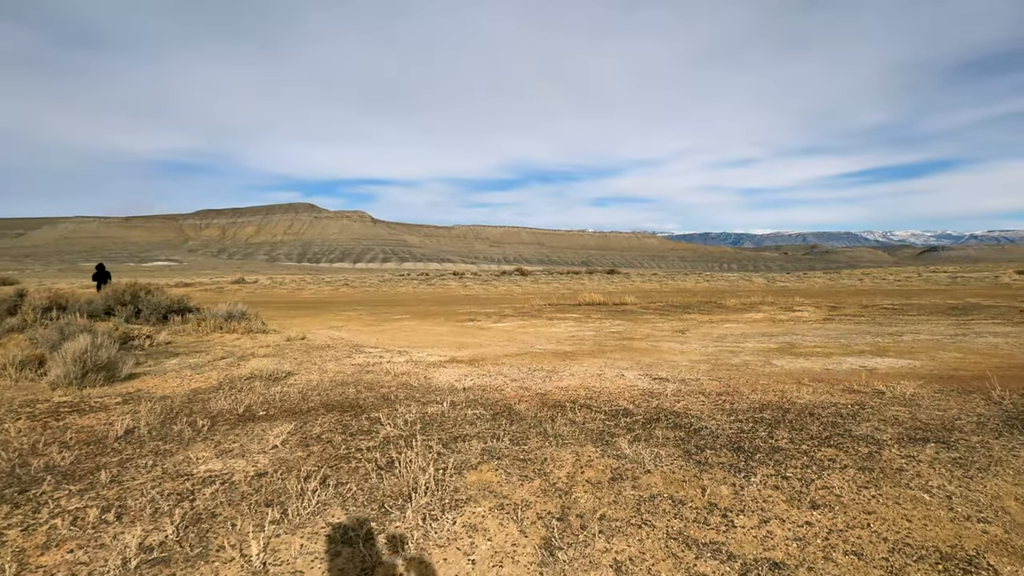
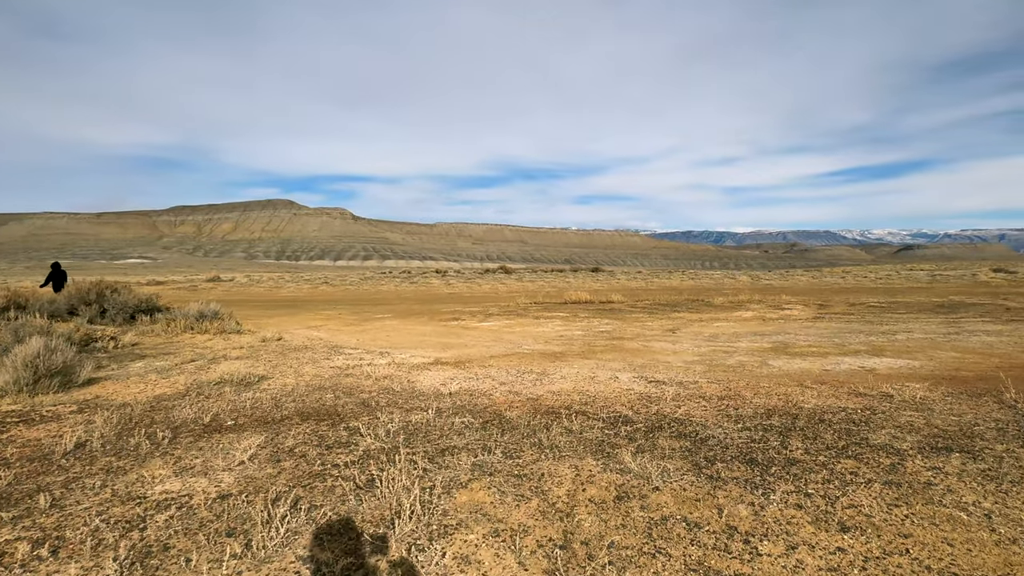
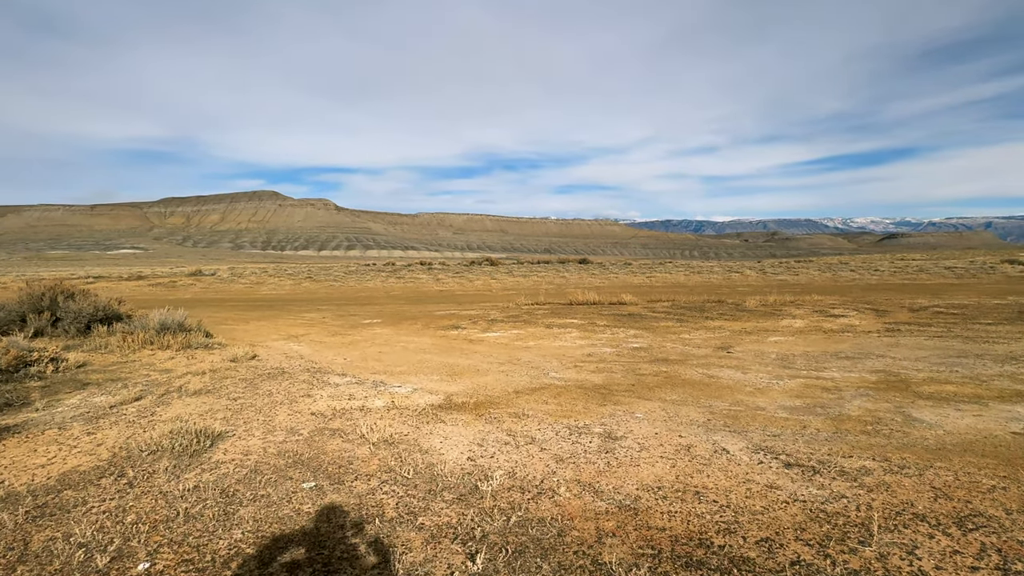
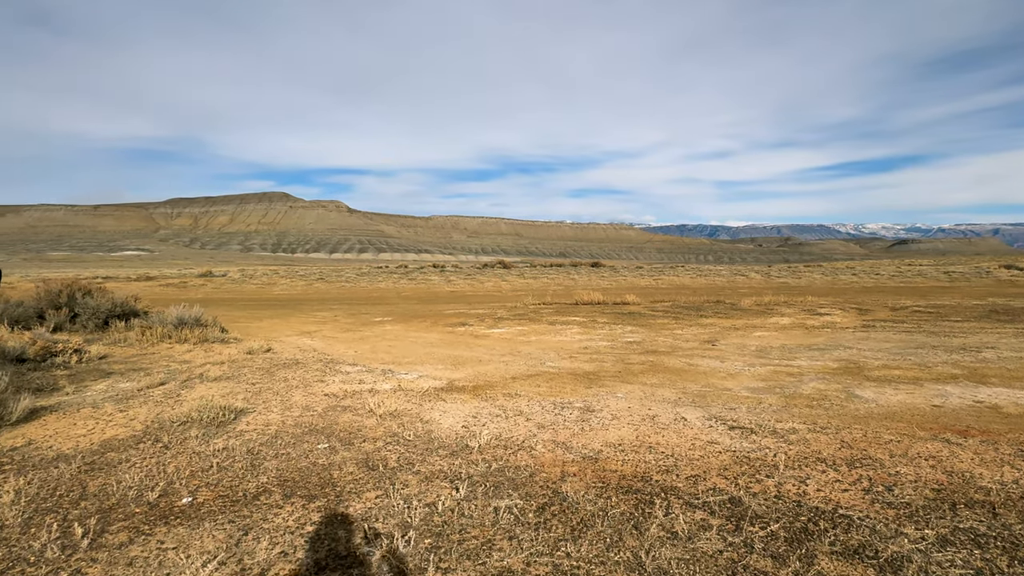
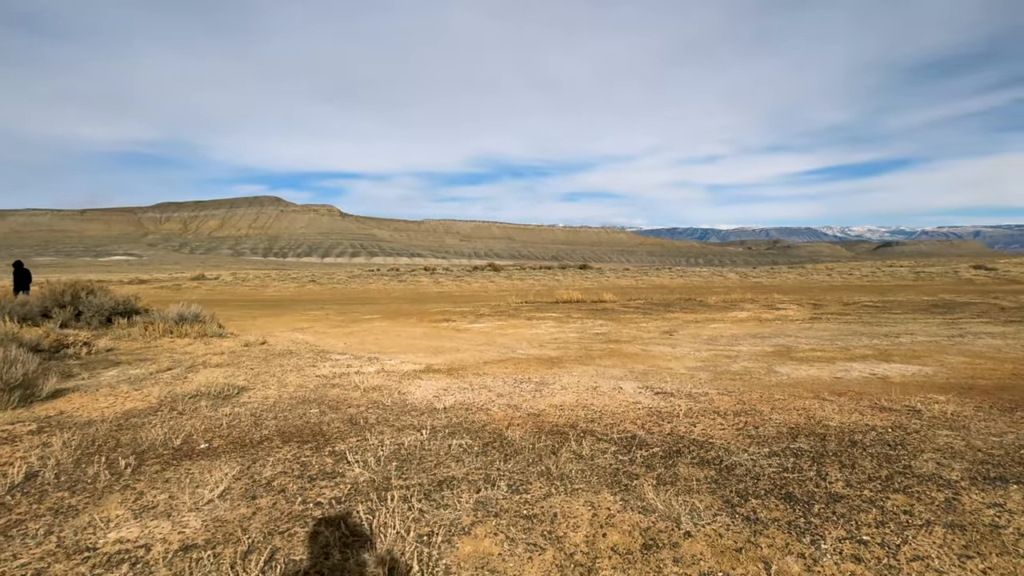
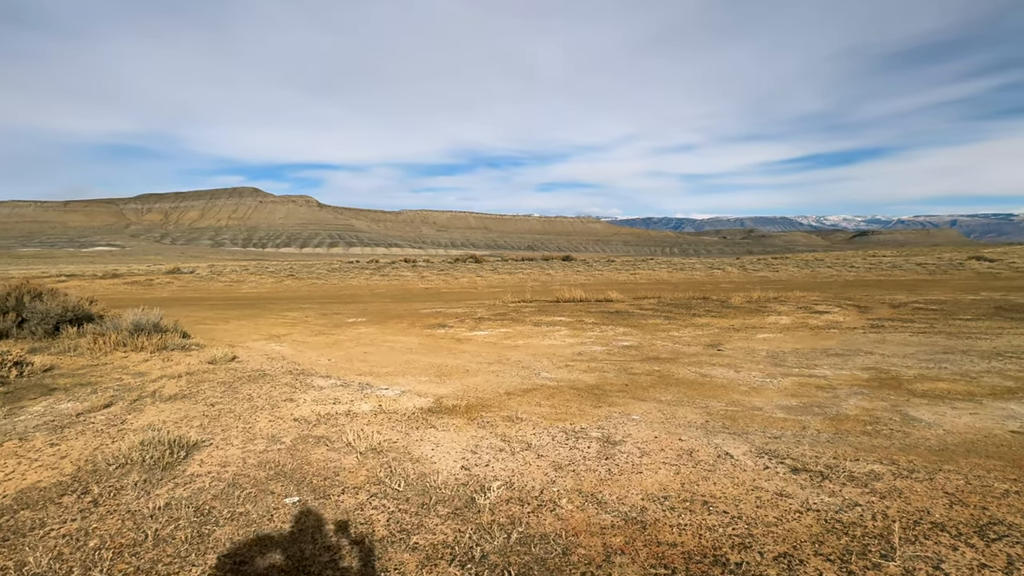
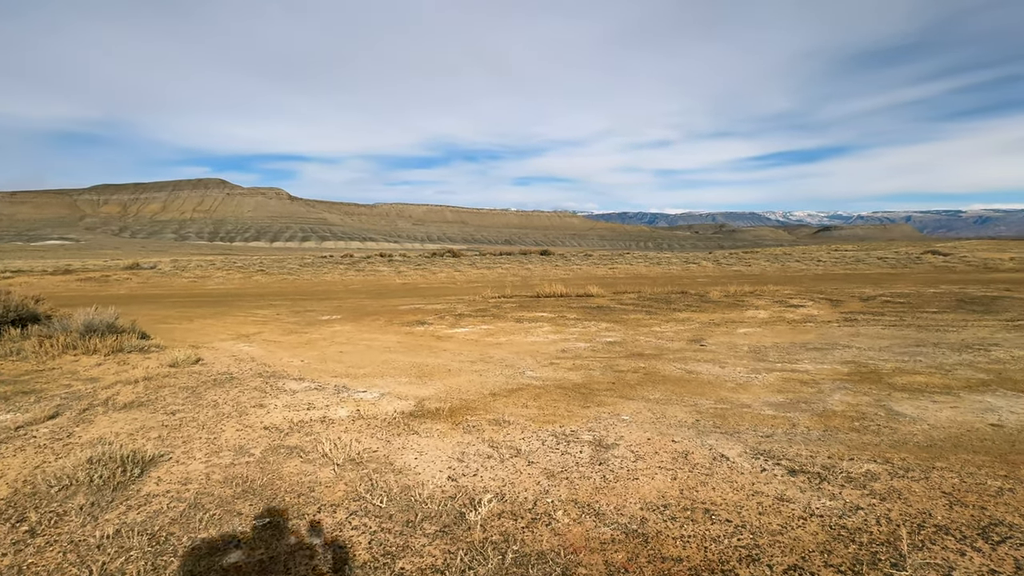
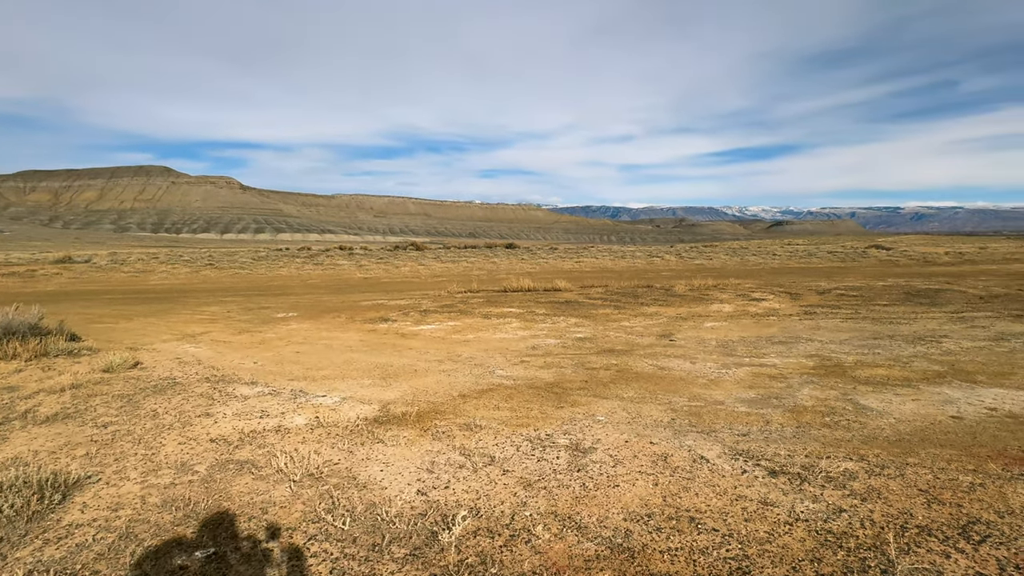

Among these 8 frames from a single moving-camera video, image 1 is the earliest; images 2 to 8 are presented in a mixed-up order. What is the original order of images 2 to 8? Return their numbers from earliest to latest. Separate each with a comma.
2, 5, 4, 3, 6, 7, 8
